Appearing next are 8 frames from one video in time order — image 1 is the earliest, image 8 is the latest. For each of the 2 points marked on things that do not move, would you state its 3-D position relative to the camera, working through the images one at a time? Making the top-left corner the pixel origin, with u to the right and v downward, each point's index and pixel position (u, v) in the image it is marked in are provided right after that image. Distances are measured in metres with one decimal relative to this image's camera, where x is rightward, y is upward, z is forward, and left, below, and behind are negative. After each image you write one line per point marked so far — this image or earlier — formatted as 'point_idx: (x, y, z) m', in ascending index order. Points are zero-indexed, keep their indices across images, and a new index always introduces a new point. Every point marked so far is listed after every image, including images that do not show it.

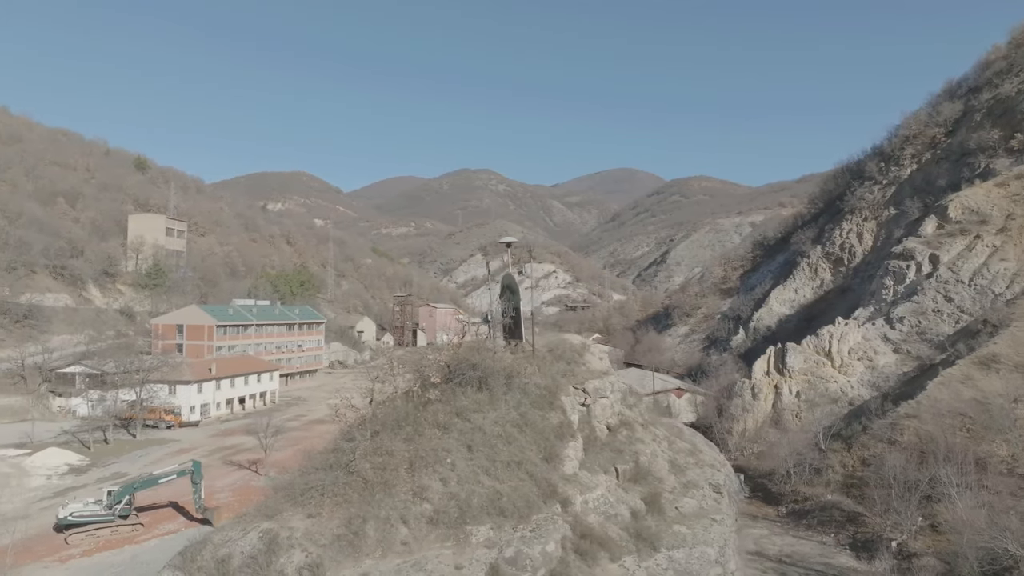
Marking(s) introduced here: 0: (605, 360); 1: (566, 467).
0: (+1.6, -1.1, +9.7) m
1: (+0.6, -2.1, +7.2) m
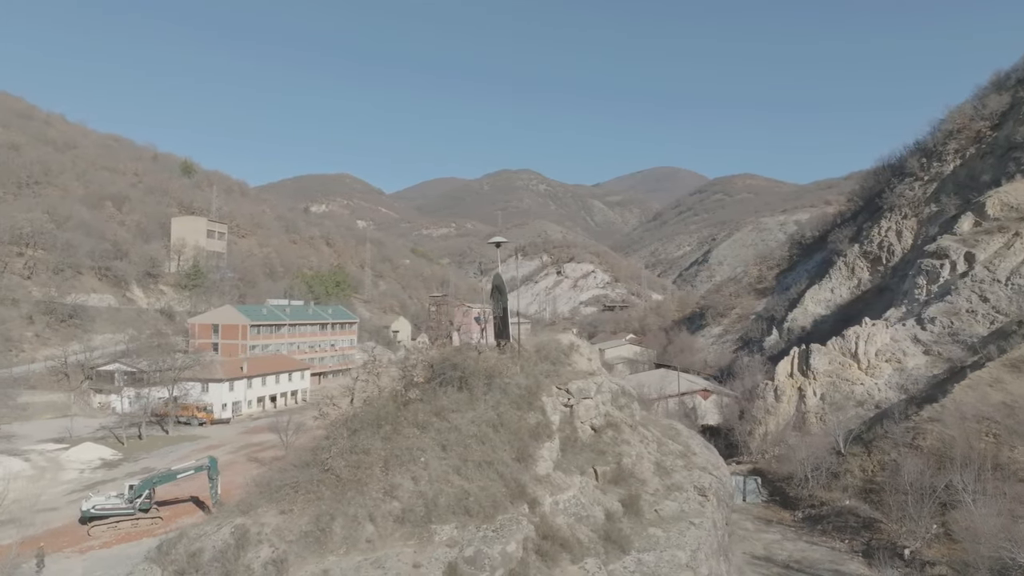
0: (+1.4, -1.1, +9.6) m
1: (+0.3, -2.1, +7.2) m
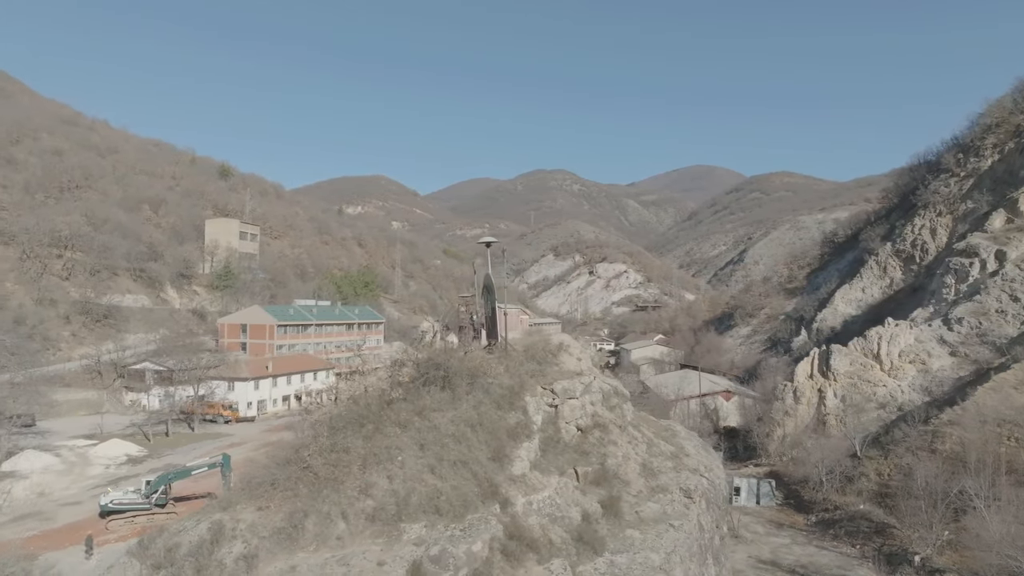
0: (+1.2, -1.1, +9.6) m
1: (0.0, -2.1, +7.2) m
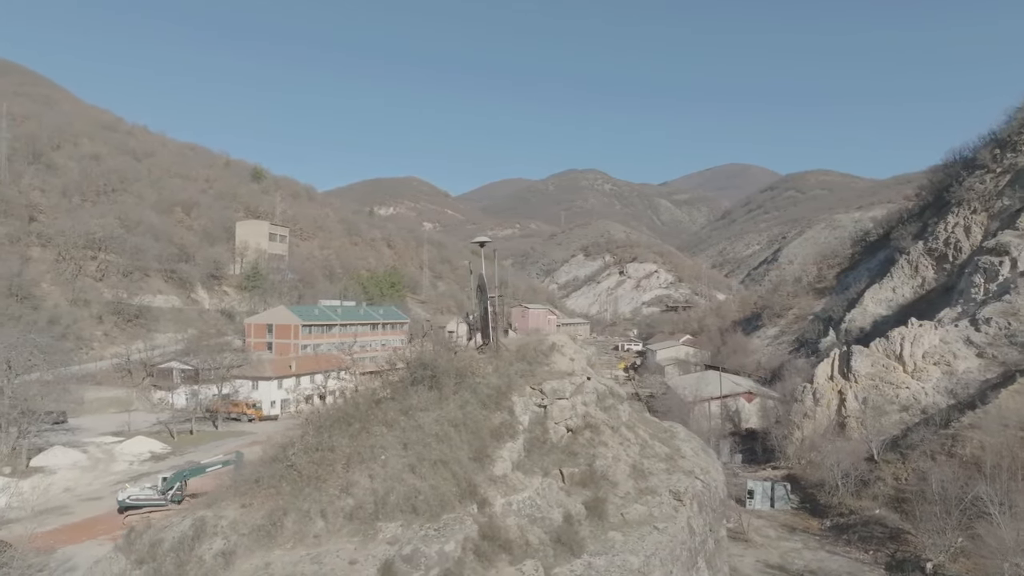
0: (+1.1, -1.1, +9.5) m
1: (-0.2, -2.1, +7.1) m
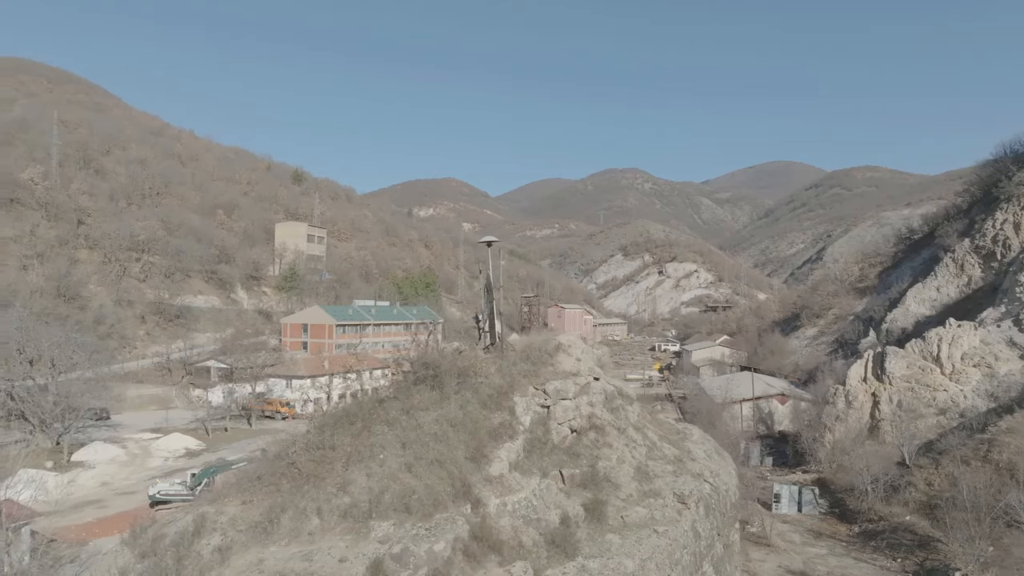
0: (+1.2, -1.1, +9.4) m
1: (-0.2, -2.1, +7.1) m
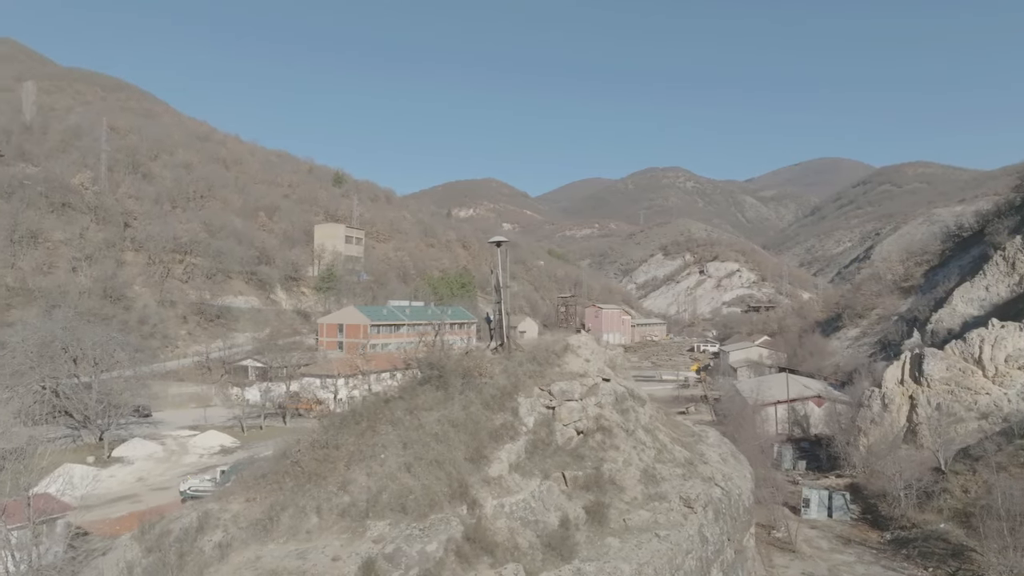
0: (+1.3, -1.1, +9.3) m
1: (-0.2, -2.1, +7.1) m
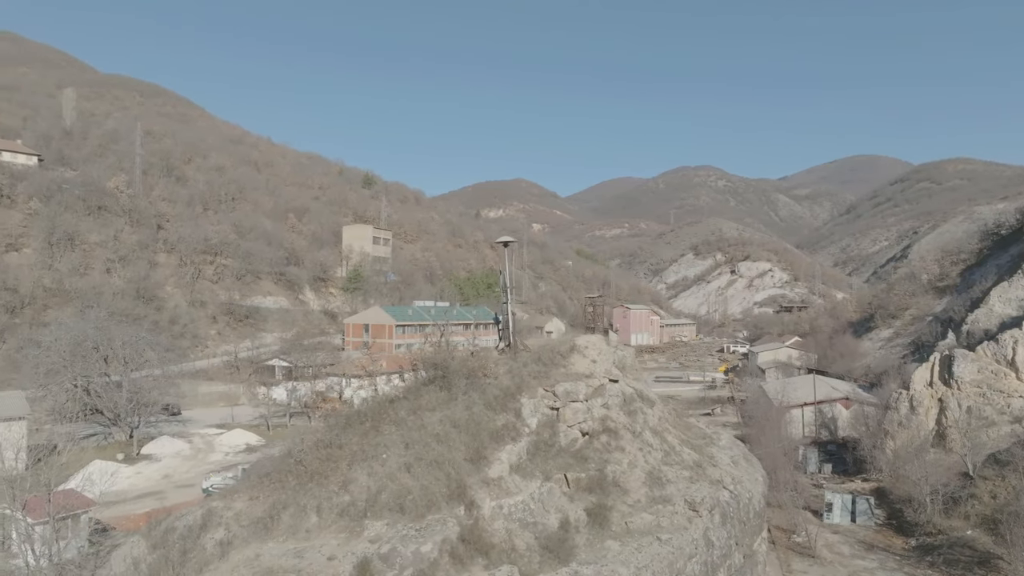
0: (+1.4, -1.1, +9.2) m
1: (-0.2, -2.1, +7.1) m
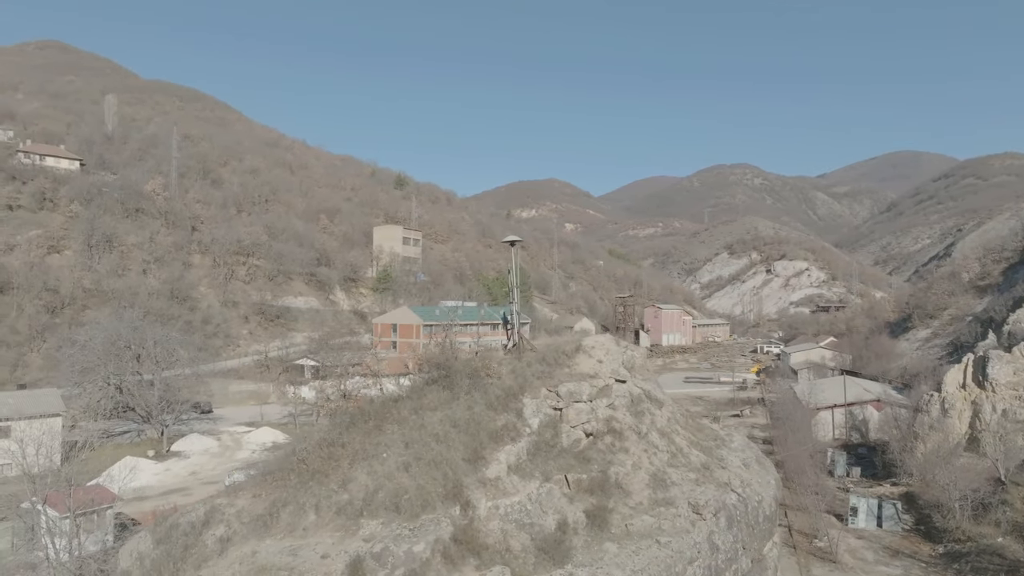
0: (+1.5, -1.1, +9.1) m
1: (-0.2, -2.1, +7.0) m
